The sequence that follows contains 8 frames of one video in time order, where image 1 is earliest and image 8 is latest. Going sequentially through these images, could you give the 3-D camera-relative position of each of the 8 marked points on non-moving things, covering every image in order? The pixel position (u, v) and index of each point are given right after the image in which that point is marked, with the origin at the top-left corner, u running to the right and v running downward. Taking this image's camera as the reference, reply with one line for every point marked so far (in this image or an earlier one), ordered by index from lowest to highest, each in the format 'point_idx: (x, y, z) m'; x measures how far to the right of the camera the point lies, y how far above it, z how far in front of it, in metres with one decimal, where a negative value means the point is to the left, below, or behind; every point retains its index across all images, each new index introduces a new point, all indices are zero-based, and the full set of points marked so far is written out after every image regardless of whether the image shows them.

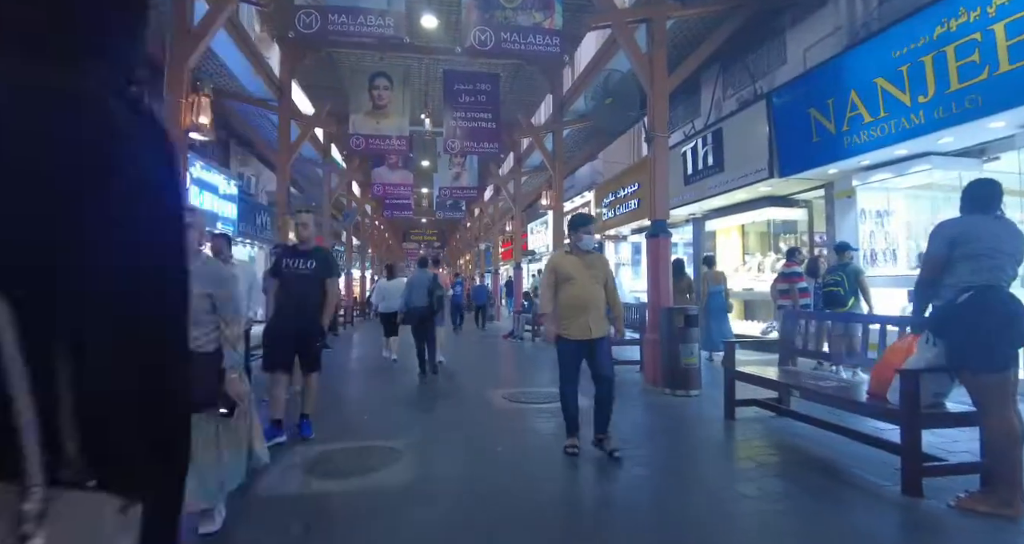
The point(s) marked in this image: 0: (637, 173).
0: (+3.2, +2.5, +13.1) m
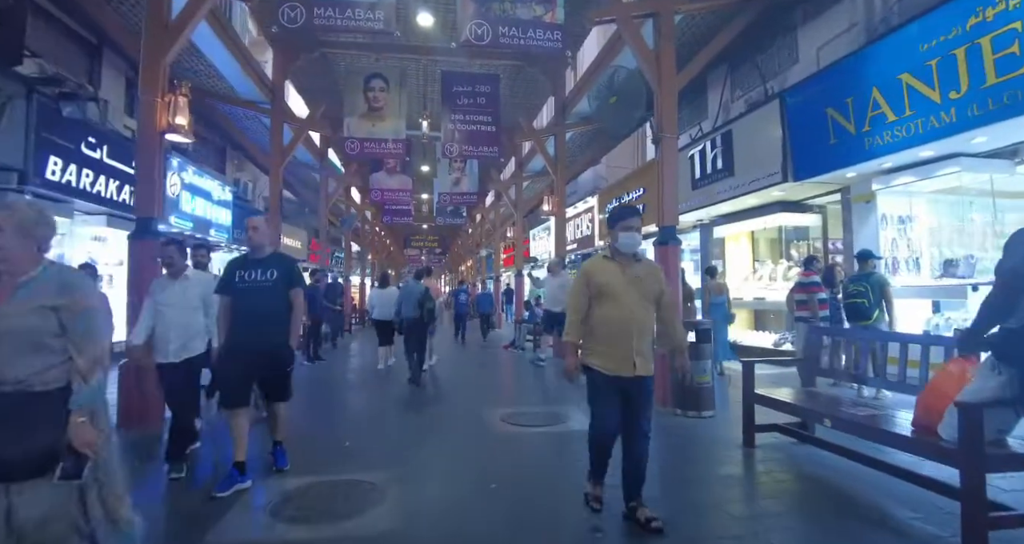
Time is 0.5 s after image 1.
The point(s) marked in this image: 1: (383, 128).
0: (+3.2, +2.3, +12.7) m
1: (-2.7, +3.0, +10.7) m
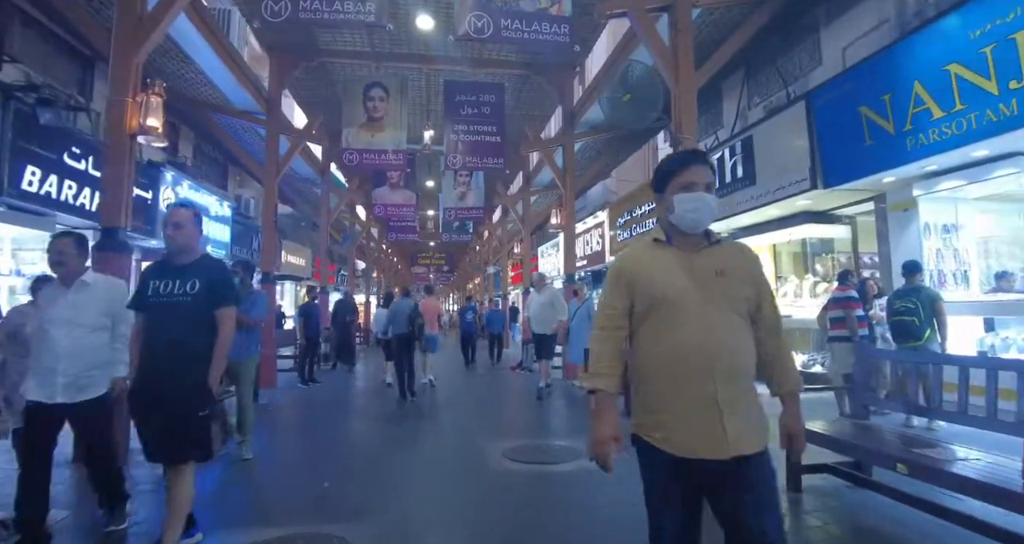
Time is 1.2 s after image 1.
0: (+3.3, +1.9, +12.1) m
1: (-2.6, +2.6, +10.2) m
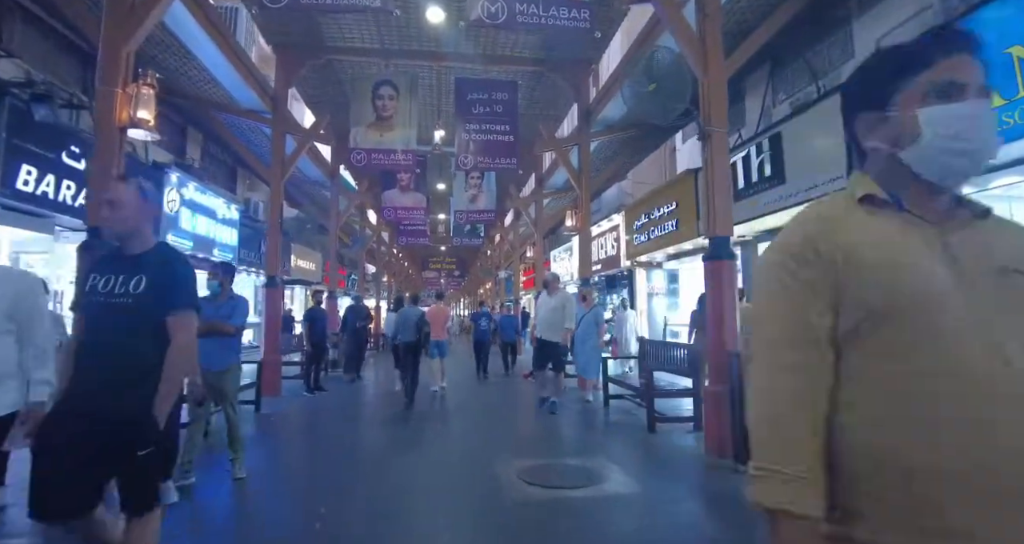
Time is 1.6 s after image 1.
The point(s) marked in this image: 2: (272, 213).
0: (+3.6, +1.8, +11.7) m
1: (-2.3, +2.6, +9.9) m
2: (-4.5, +1.1, +9.6) m
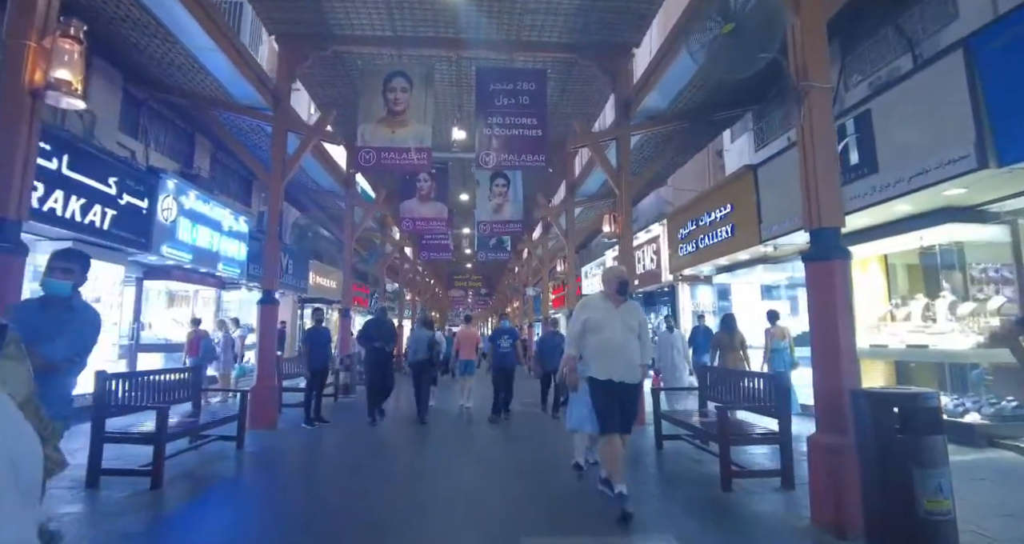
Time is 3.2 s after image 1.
0: (+4.2, +1.6, +10.2) m
1: (-1.8, +2.3, +8.8) m
2: (-4.0, +0.9, +8.5) m
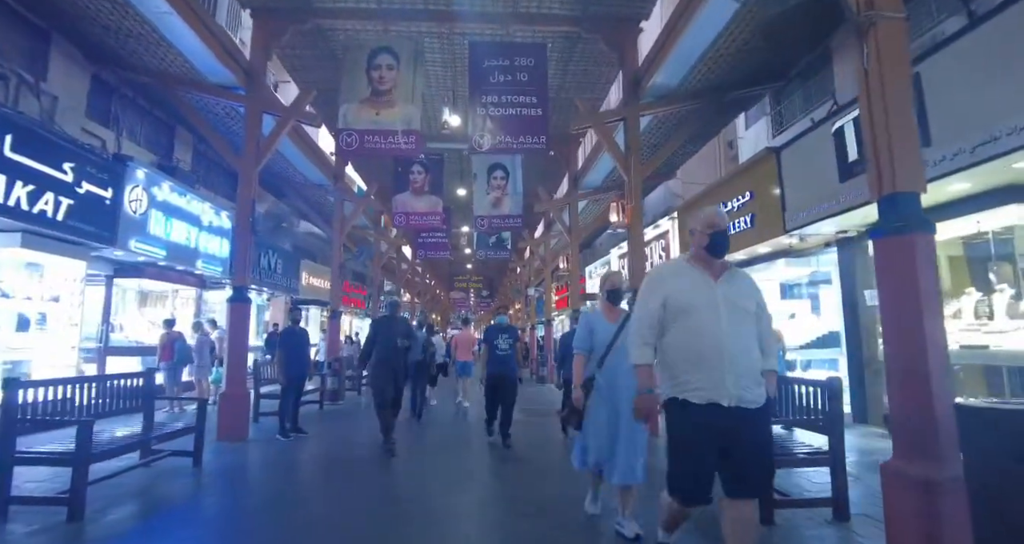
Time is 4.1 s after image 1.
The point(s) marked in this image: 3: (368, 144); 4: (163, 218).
0: (+4.2, +1.6, +9.3) m
1: (-1.9, +2.4, +8.0) m
2: (-4.1, +0.9, +7.7) m
3: (-2.2, +2.0, +7.9) m
4: (-6.6, +1.0, +9.8) m
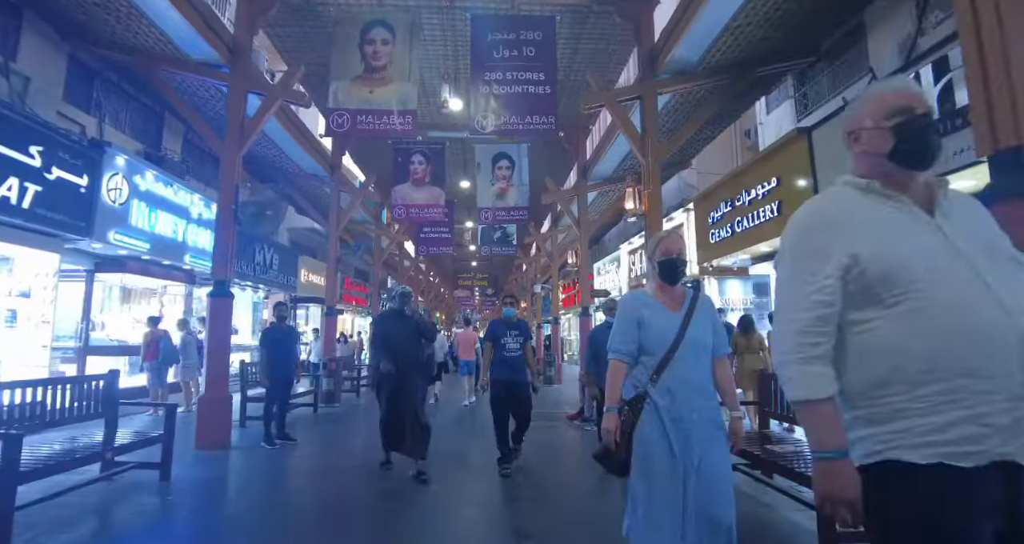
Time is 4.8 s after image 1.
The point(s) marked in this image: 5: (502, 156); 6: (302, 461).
0: (+4.3, +1.8, +8.6) m
1: (-1.8, +2.5, +7.3) m
2: (-4.0, +1.0, +7.1) m
3: (-2.1, +2.1, +7.3) m
4: (-6.5, +1.1, +9.2) m
5: (-0.2, +2.7, +12.1) m
6: (-2.7, -2.5, +6.7) m
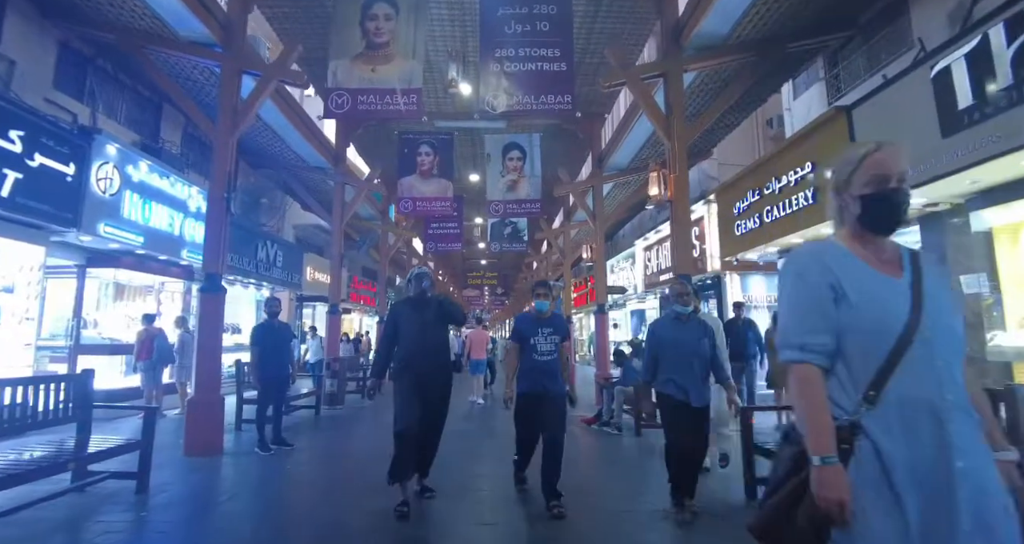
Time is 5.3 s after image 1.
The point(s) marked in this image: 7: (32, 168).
0: (+4.5, +1.9, +8.0) m
1: (-1.6, +2.6, +6.8) m
2: (-3.8, +1.1, +6.6) m
3: (-1.9, +2.2, +6.7) m
4: (-6.3, +1.2, +8.8) m
5: (0.0, +2.8, +11.6) m
6: (-2.6, -2.4, +6.2) m
7: (-6.2, +1.3, +6.7) m
